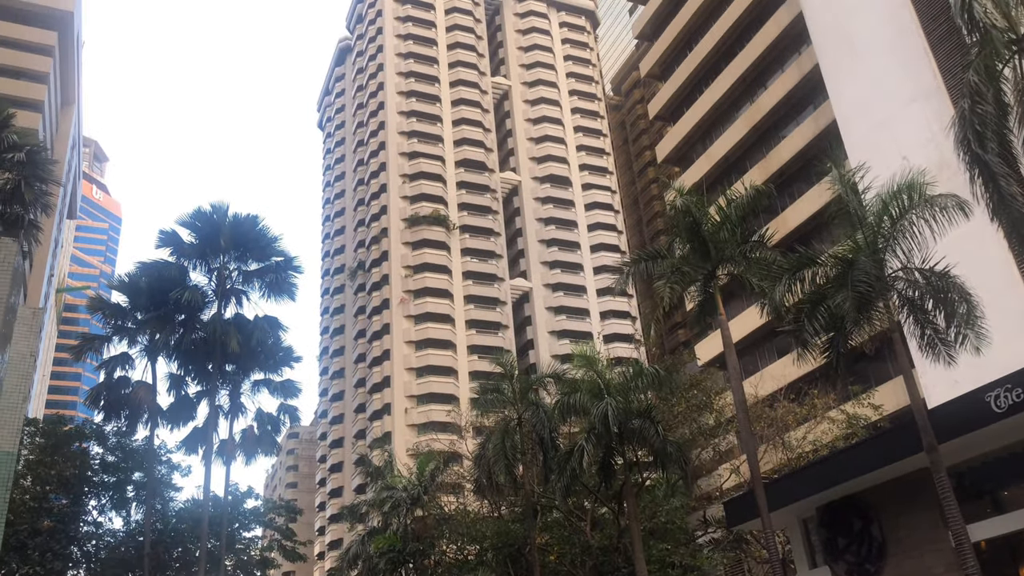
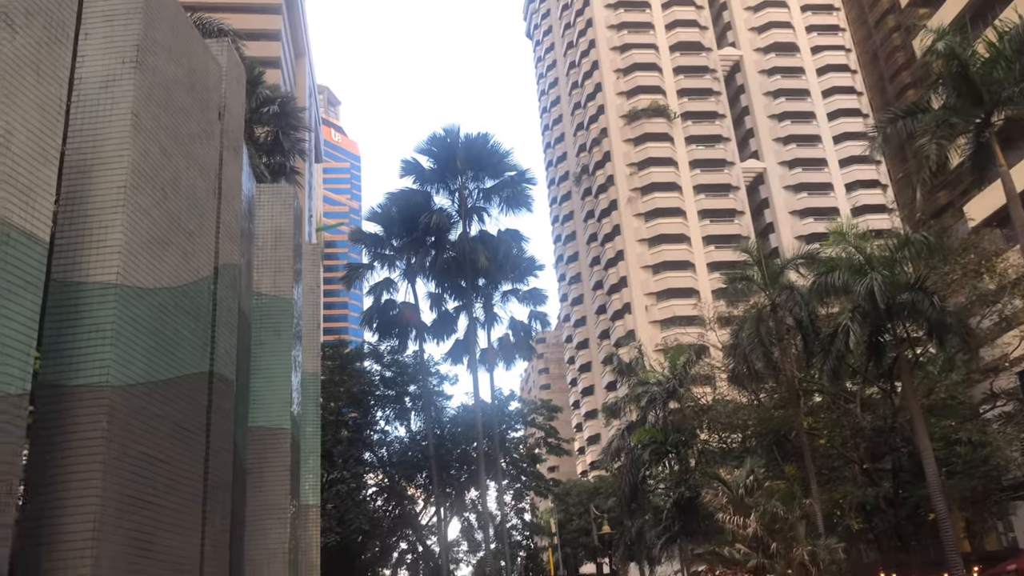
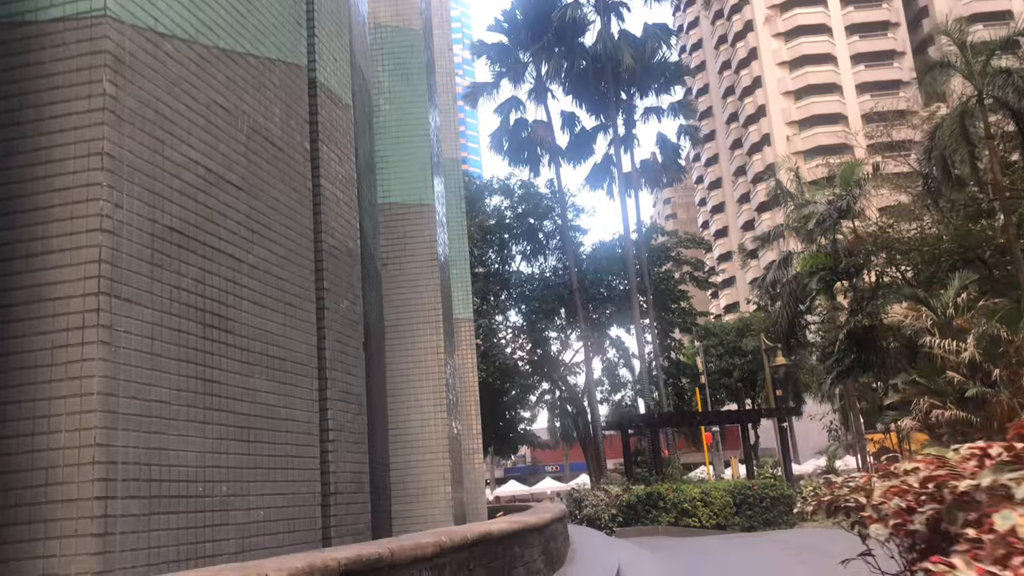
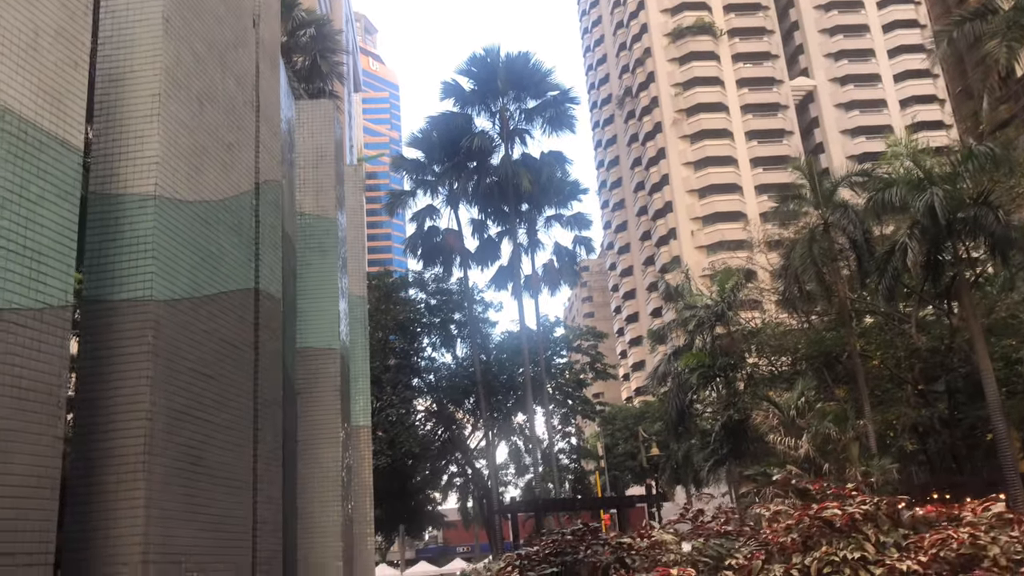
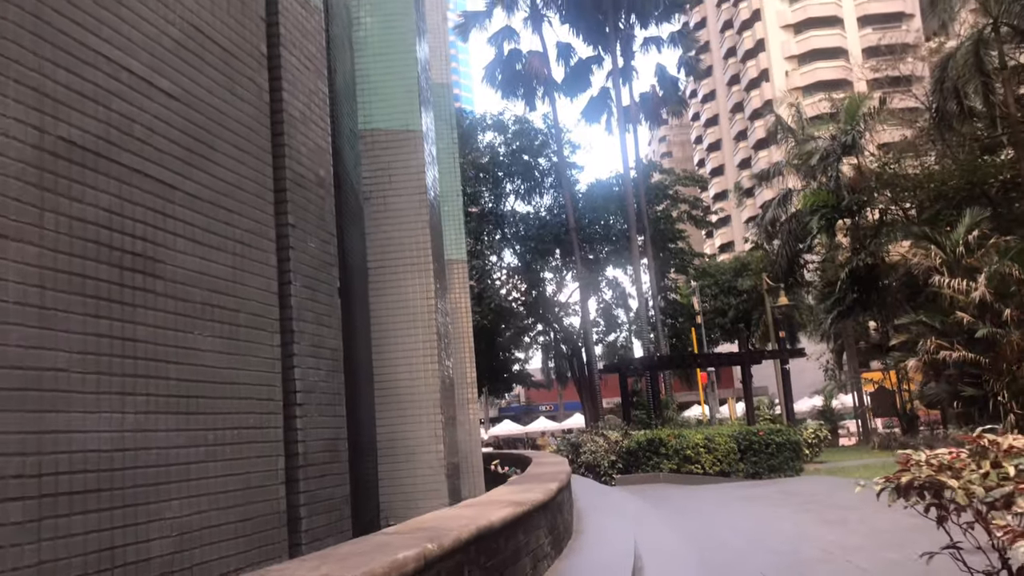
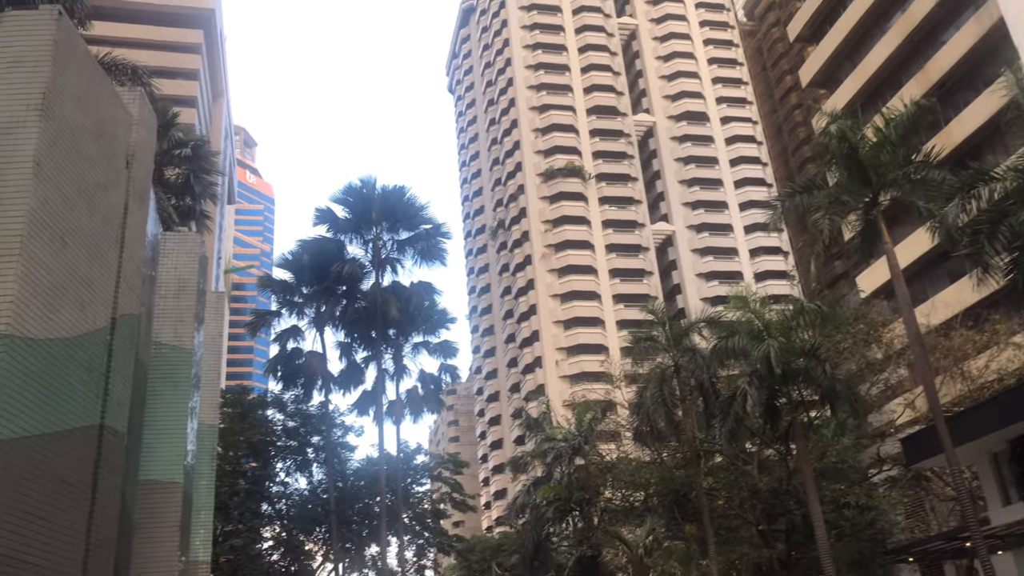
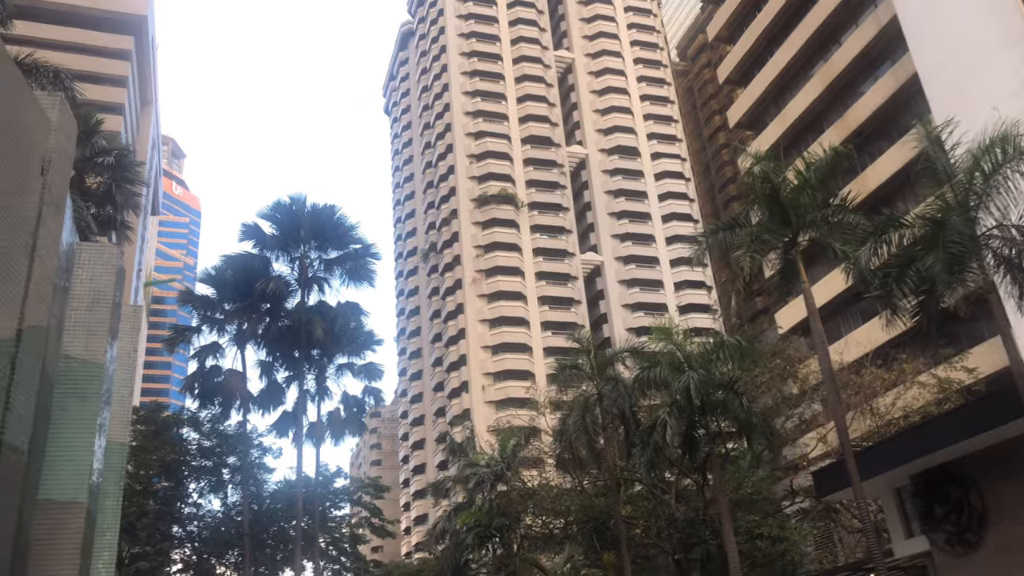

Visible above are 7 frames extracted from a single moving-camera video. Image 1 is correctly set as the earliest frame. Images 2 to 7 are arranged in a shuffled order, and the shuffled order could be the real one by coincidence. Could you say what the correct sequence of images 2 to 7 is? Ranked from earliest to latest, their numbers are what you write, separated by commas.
7, 6, 2, 4, 3, 5
